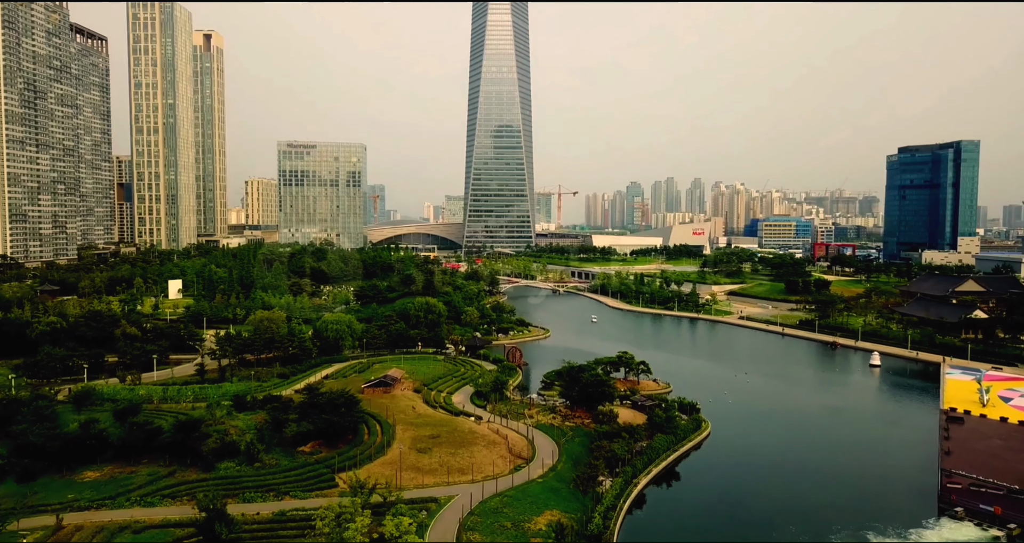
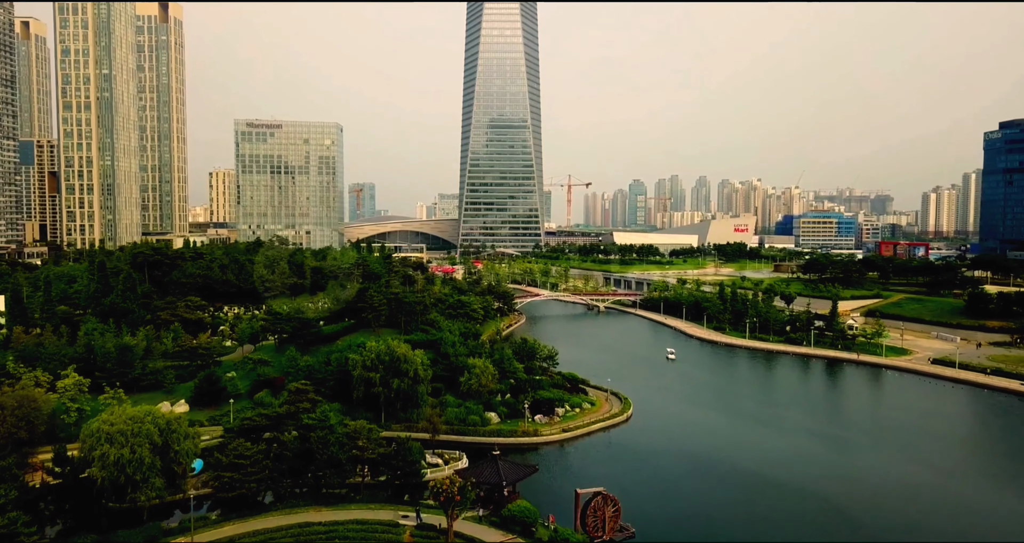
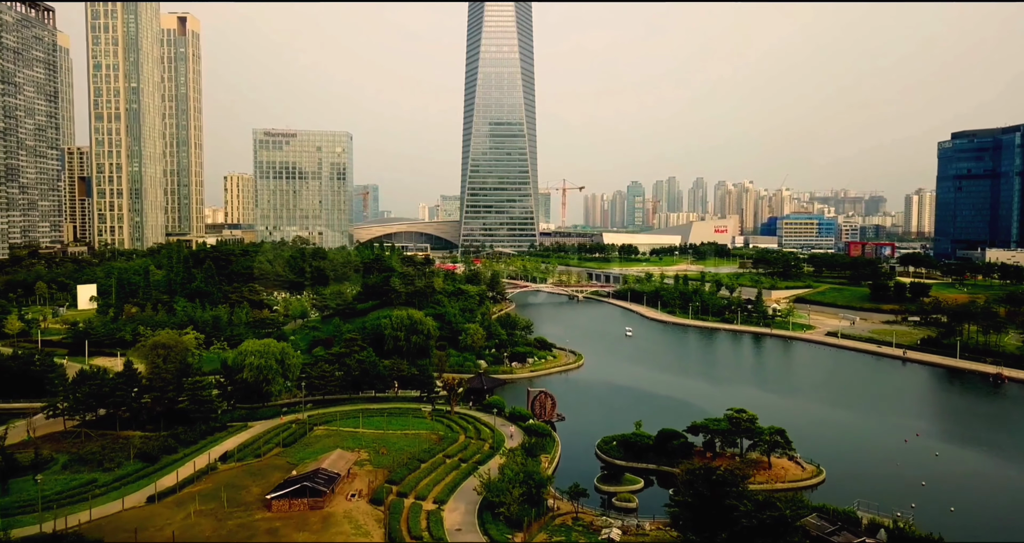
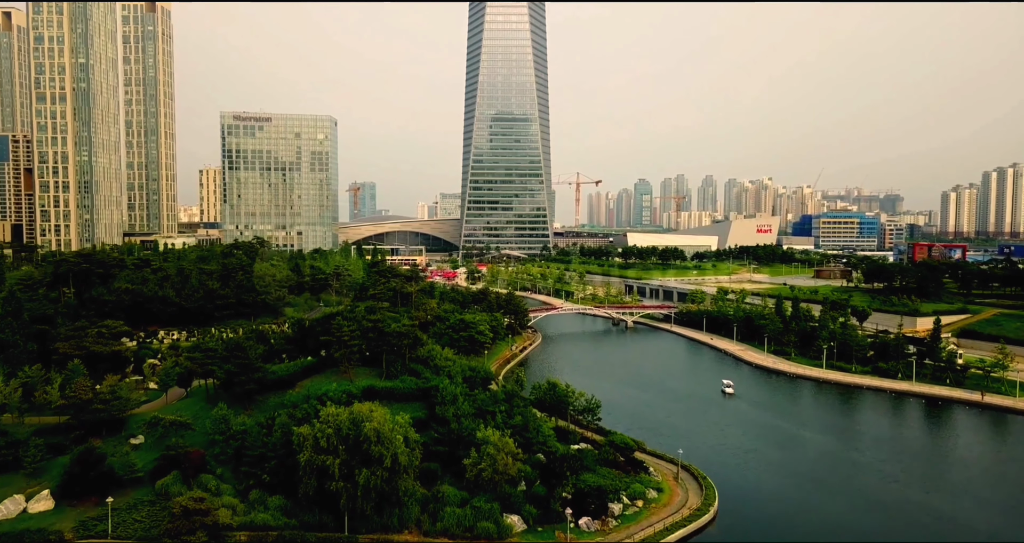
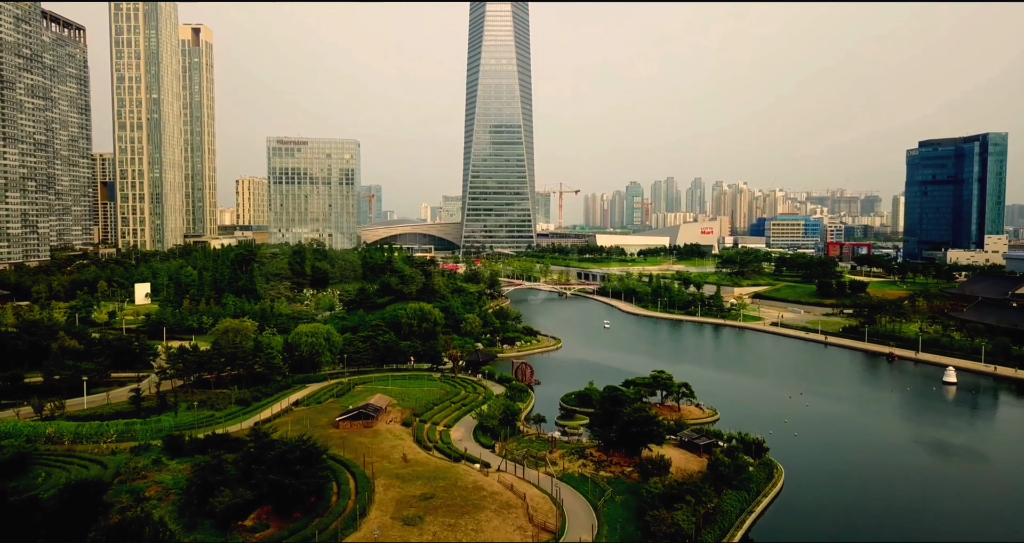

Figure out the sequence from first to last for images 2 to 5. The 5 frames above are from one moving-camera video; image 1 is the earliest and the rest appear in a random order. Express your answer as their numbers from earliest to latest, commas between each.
5, 3, 2, 4
